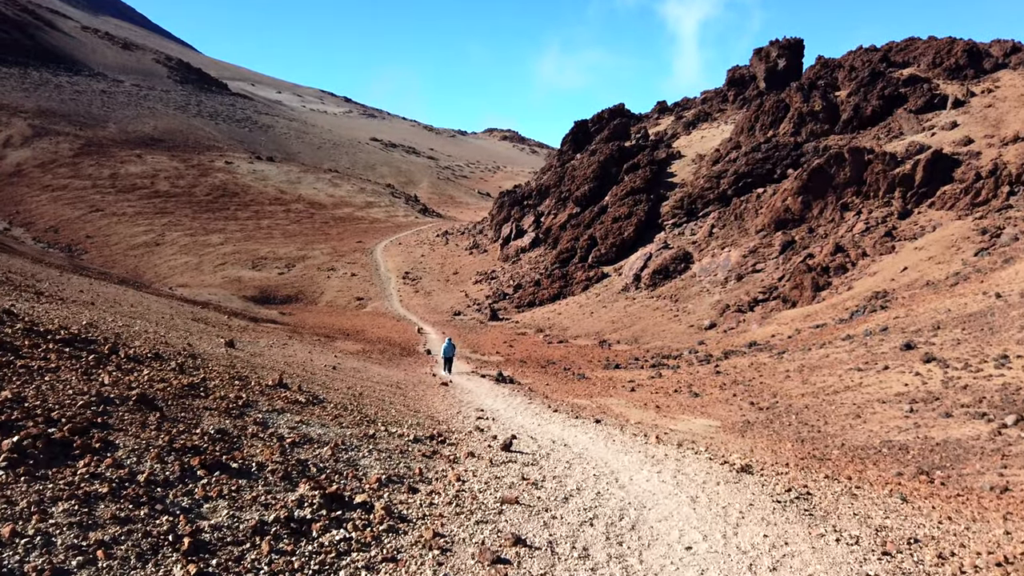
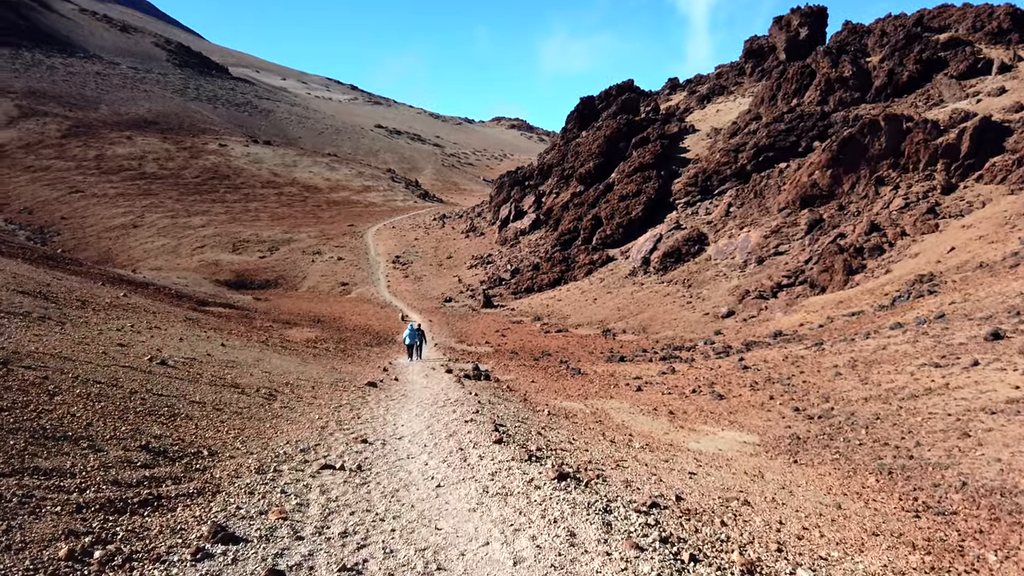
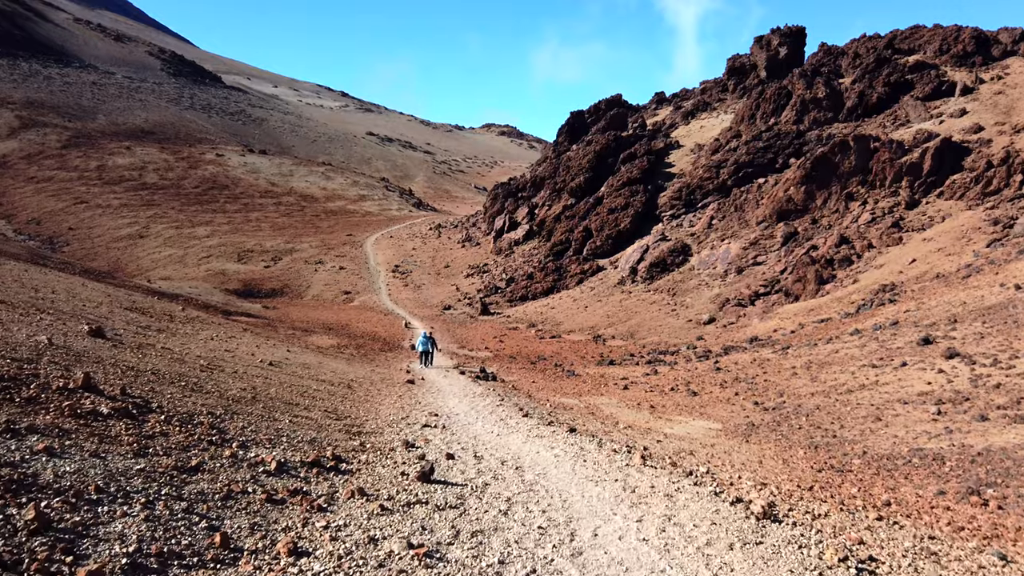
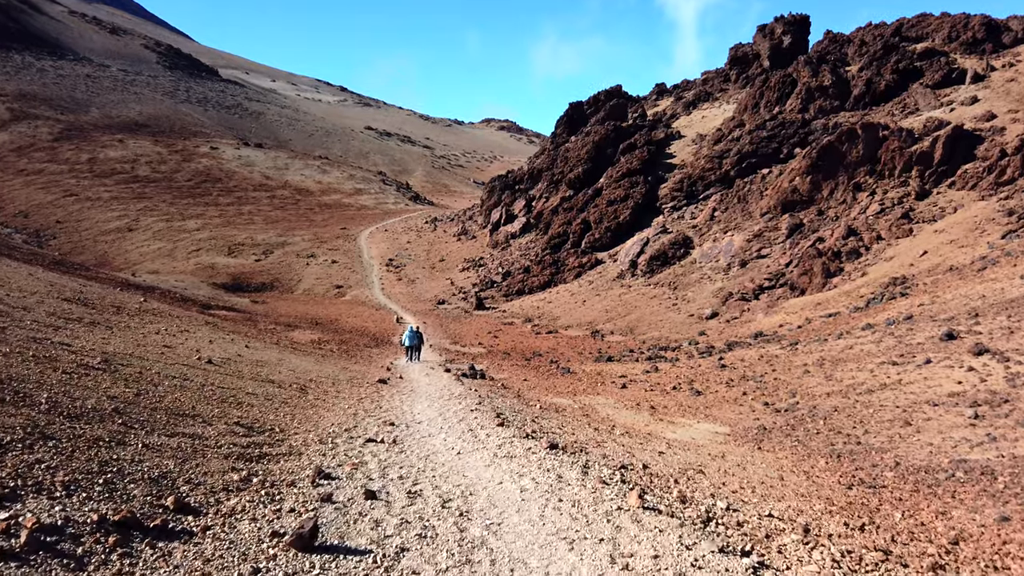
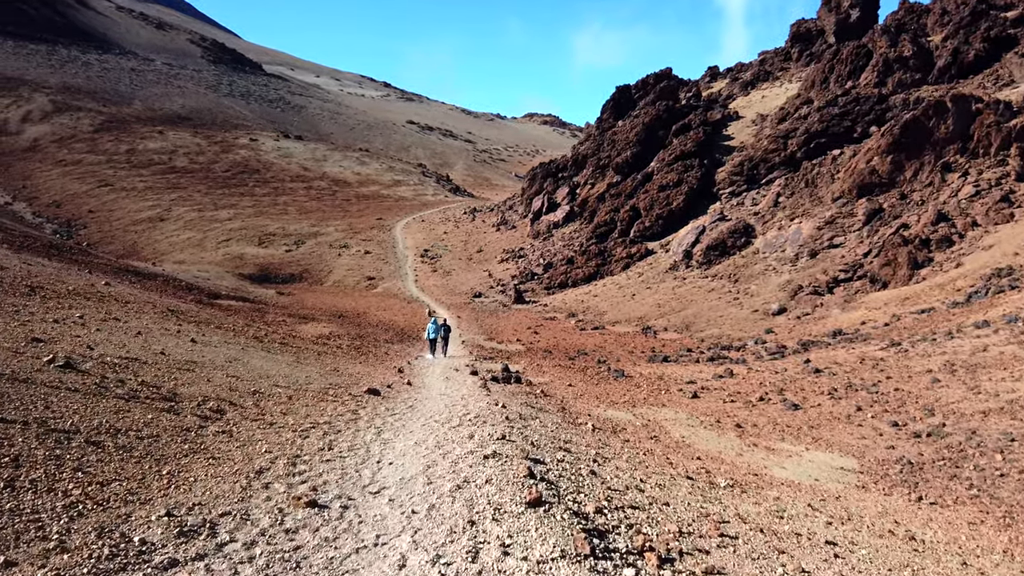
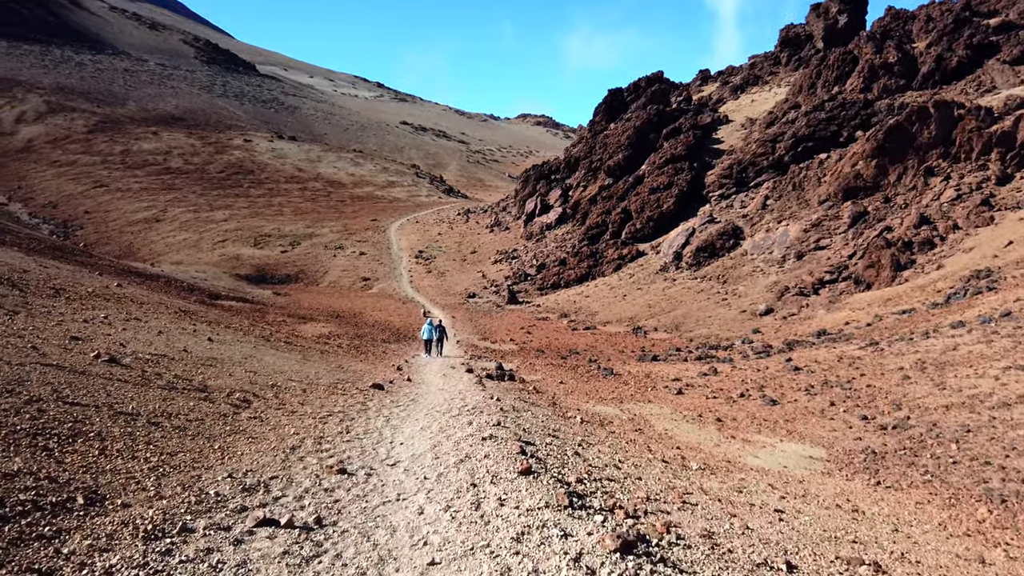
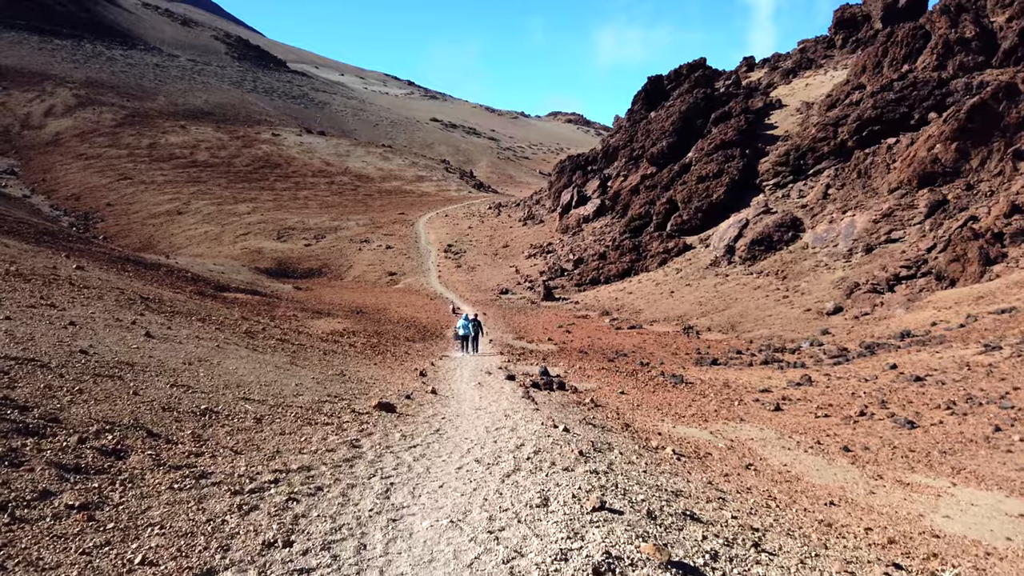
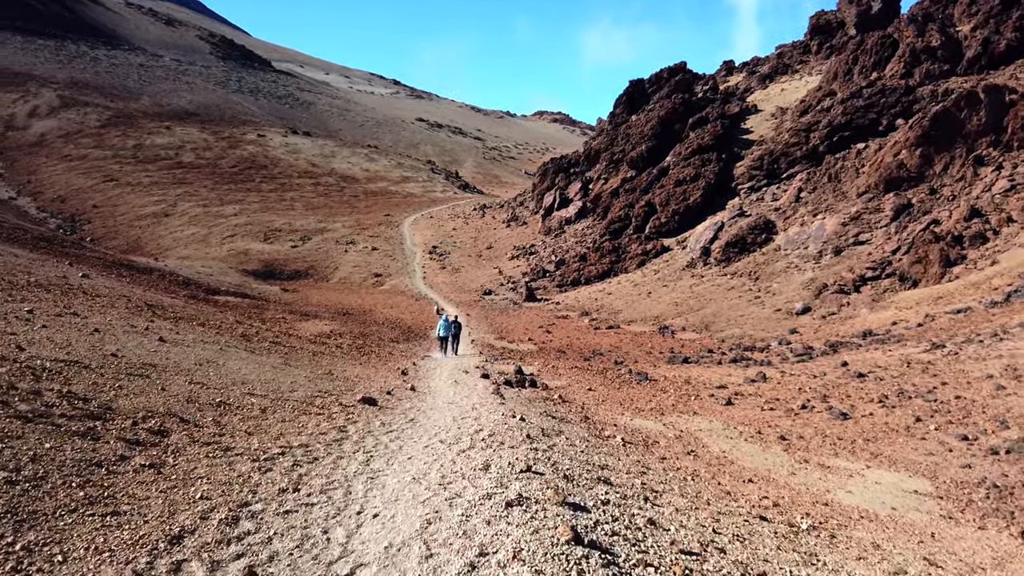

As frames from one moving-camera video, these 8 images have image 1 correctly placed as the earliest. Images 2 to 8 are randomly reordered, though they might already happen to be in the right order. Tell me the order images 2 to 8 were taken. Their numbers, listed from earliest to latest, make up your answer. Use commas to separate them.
3, 4, 2, 6, 5, 8, 7
